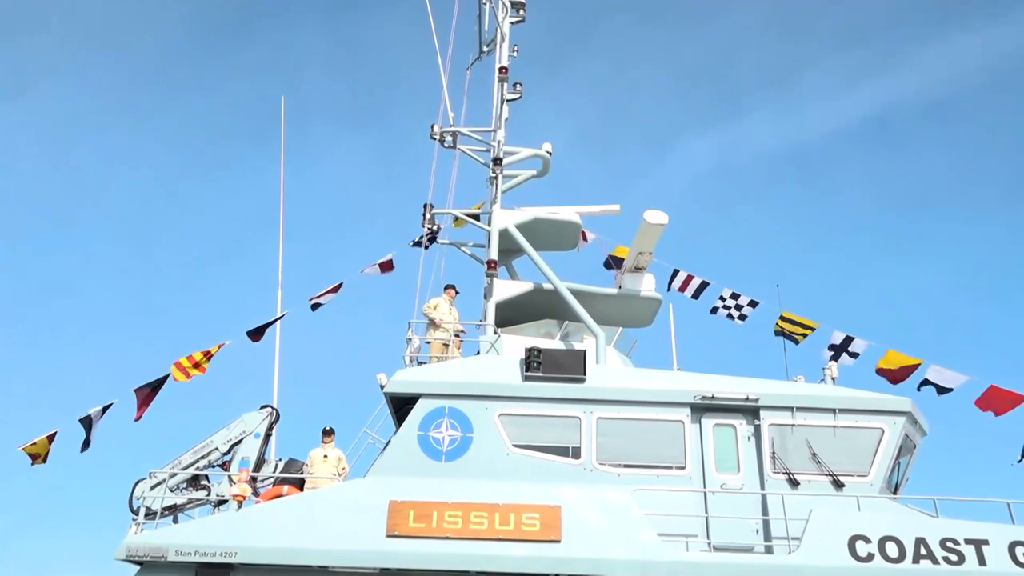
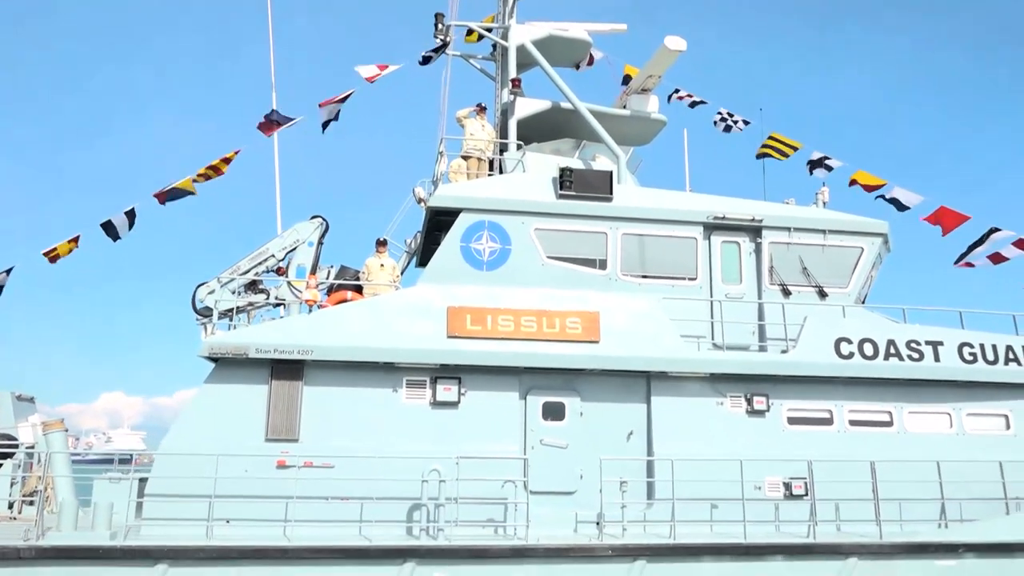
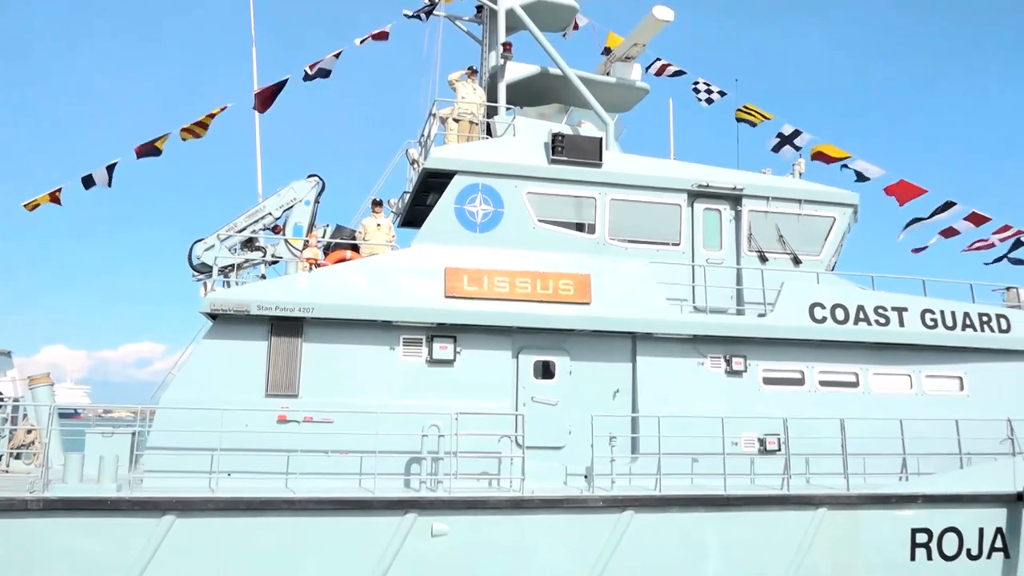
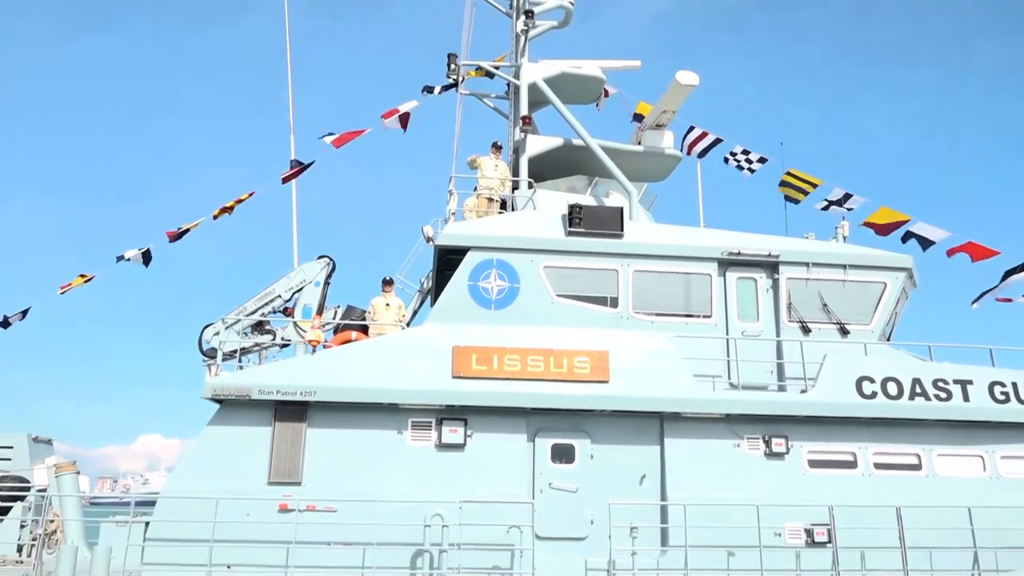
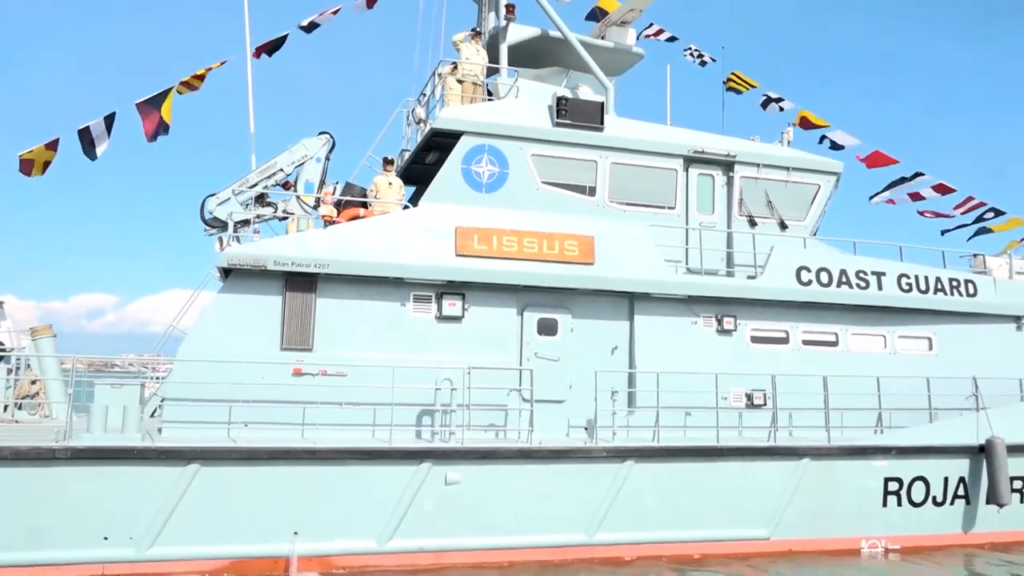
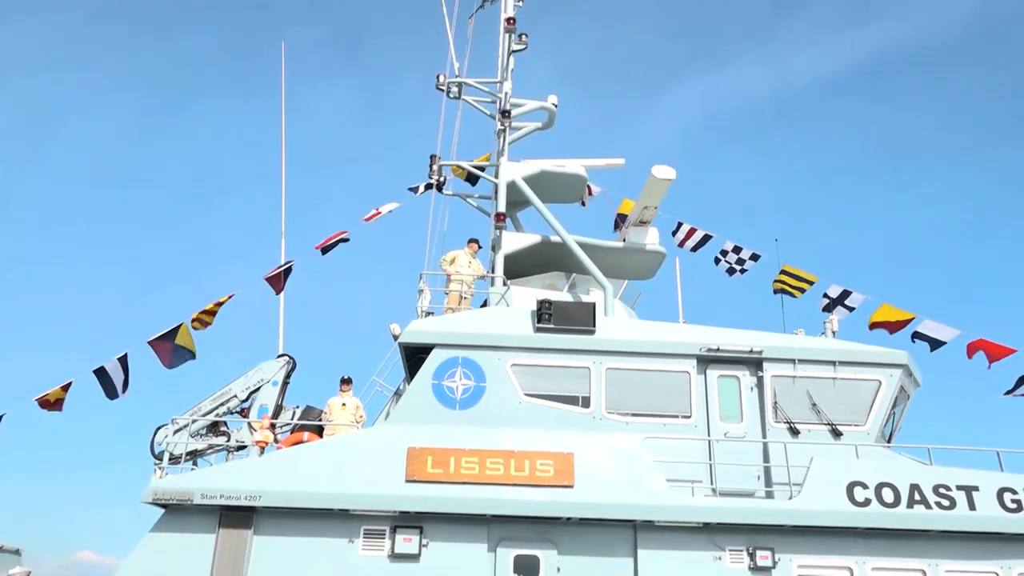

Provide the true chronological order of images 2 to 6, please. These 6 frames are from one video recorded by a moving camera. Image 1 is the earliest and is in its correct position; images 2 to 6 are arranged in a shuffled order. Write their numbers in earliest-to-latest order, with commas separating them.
6, 4, 2, 3, 5
